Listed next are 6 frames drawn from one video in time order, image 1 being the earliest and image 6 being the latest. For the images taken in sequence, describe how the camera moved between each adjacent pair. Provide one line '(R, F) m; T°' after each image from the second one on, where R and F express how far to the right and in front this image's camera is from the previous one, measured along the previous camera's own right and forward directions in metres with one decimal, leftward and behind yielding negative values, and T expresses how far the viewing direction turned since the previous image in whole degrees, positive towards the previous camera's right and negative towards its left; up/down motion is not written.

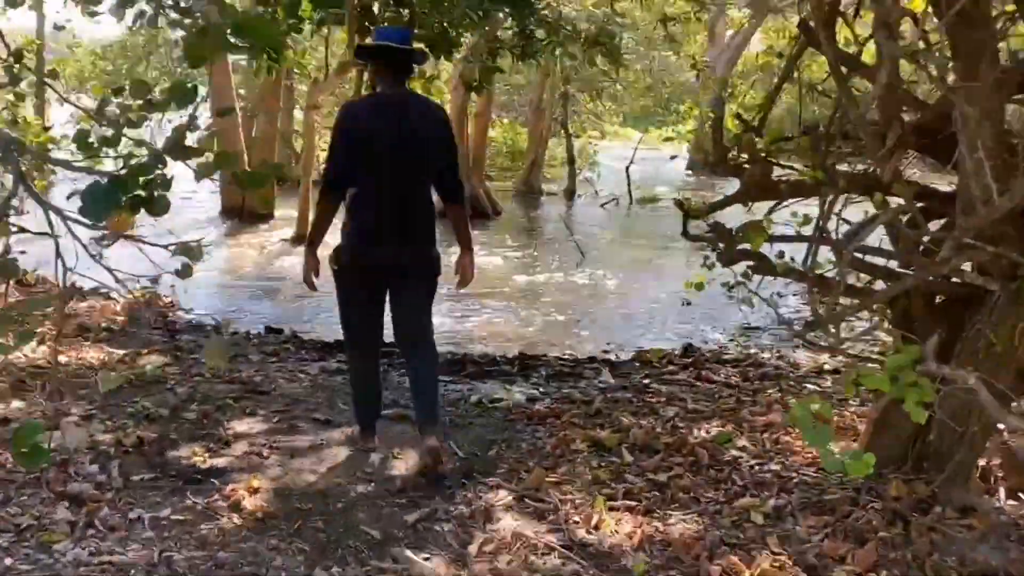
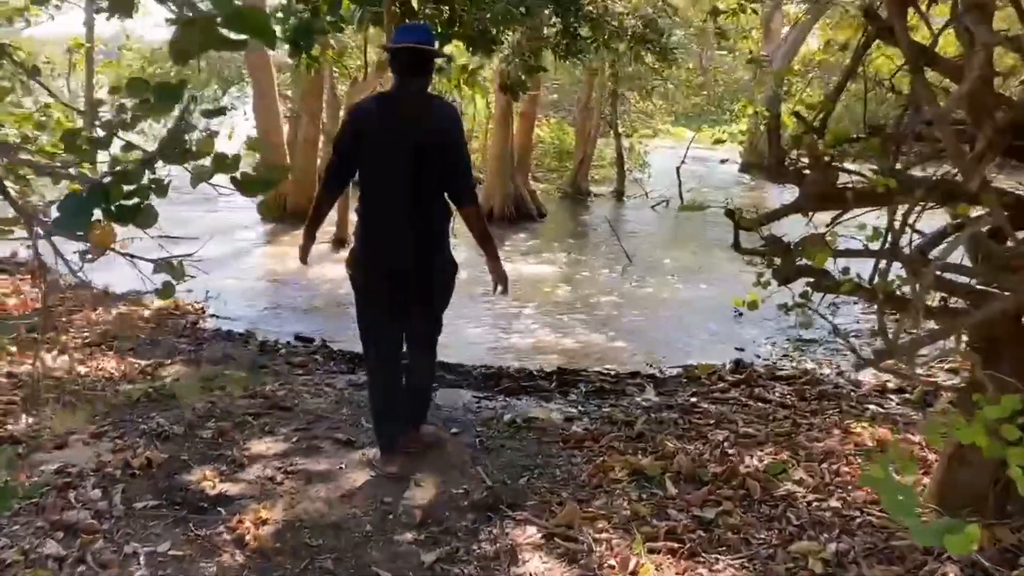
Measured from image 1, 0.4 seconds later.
(+0.1, +0.4) m; -3°
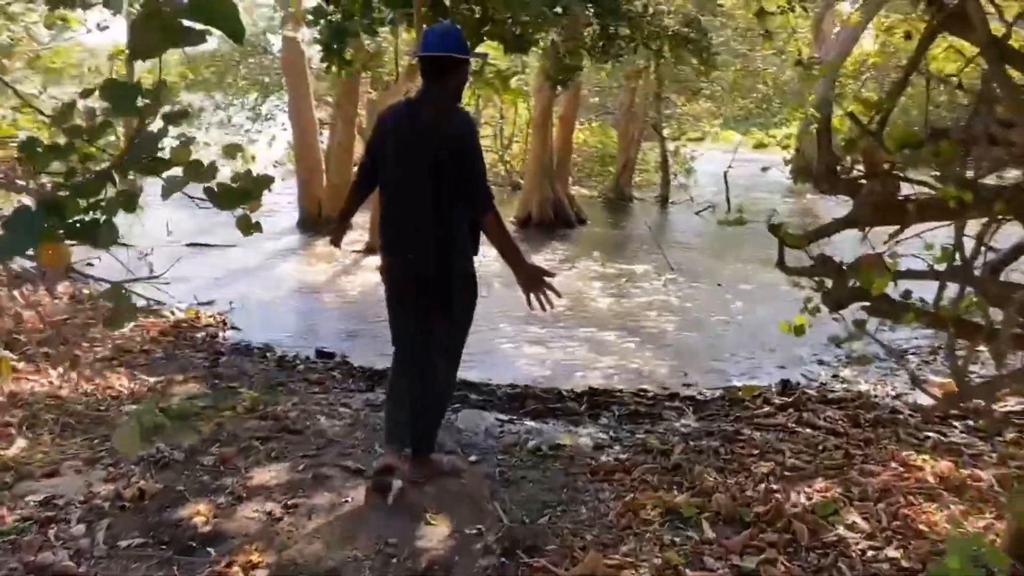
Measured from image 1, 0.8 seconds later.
(+0.1, +0.4) m; -3°
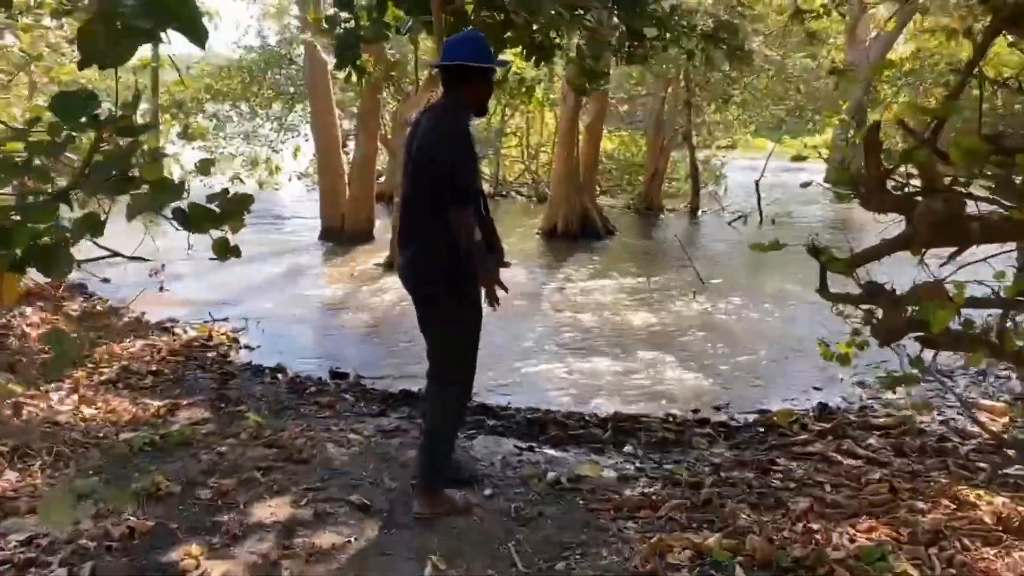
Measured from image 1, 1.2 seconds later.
(+0.1, +0.3) m; -2°
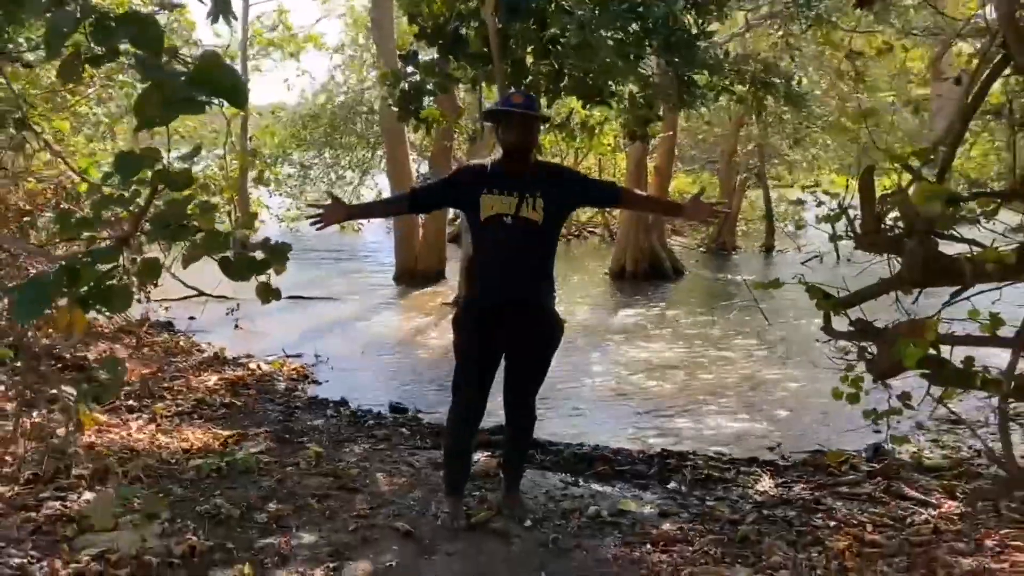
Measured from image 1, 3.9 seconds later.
(+0.2, -0.2) m; -5°
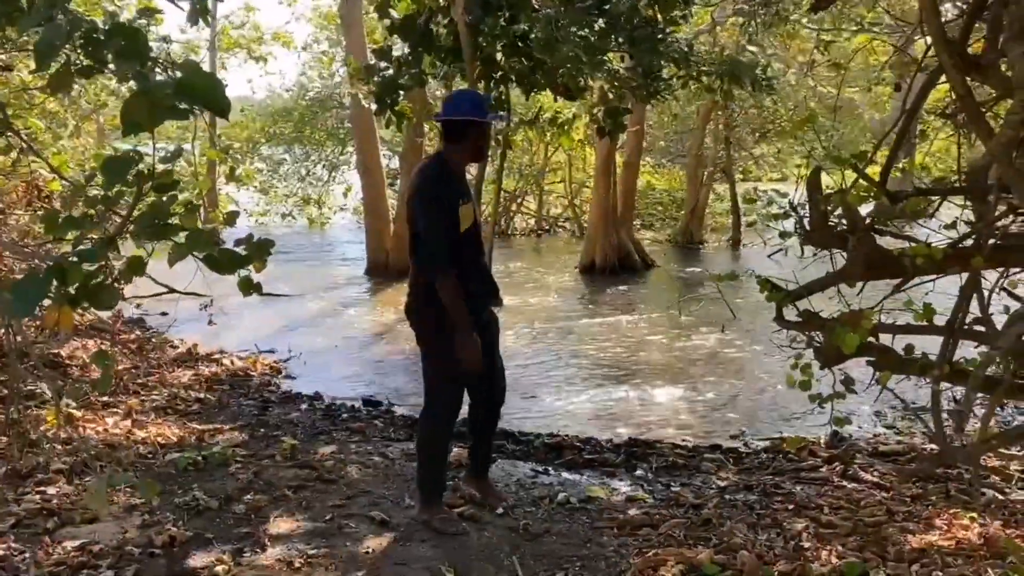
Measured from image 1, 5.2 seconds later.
(0.0, -0.1) m; +2°
